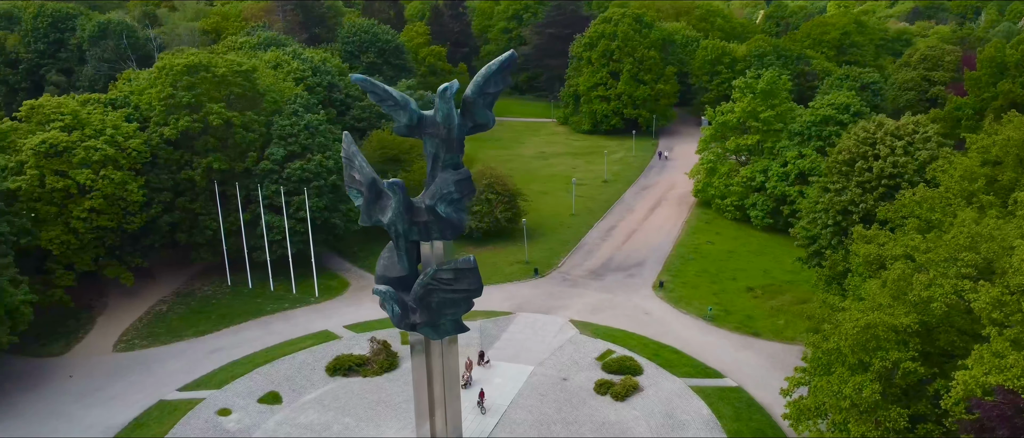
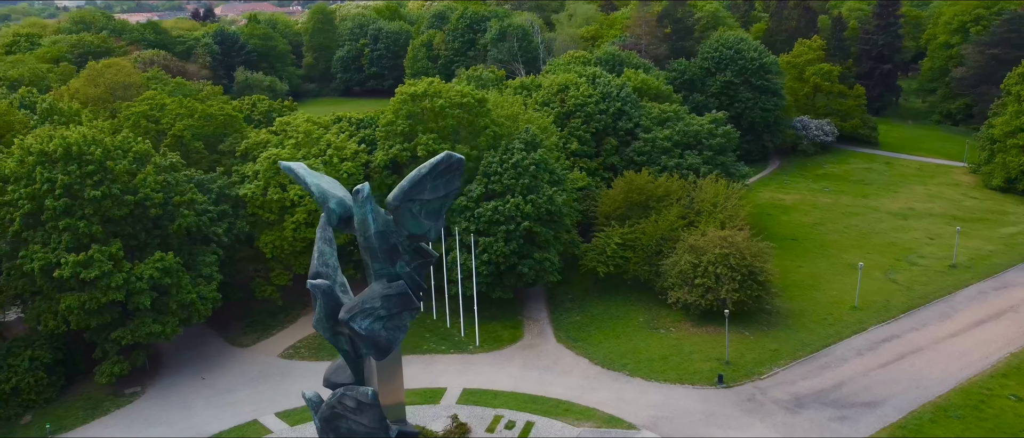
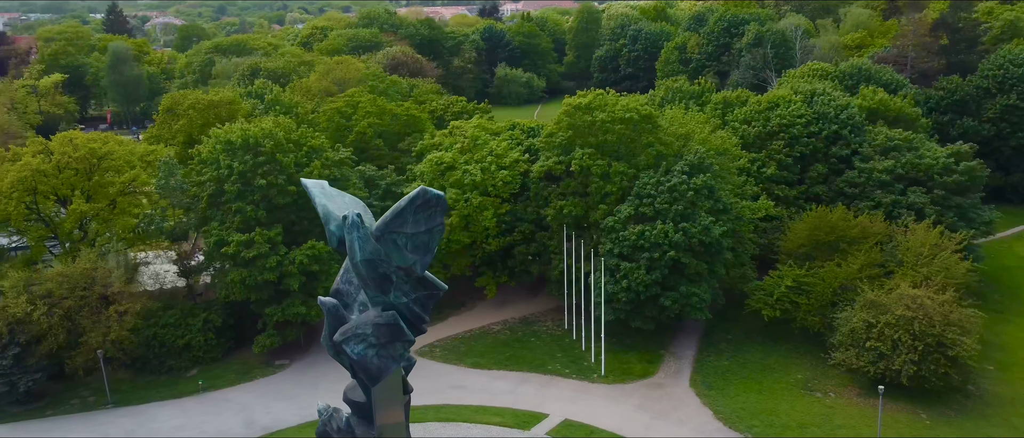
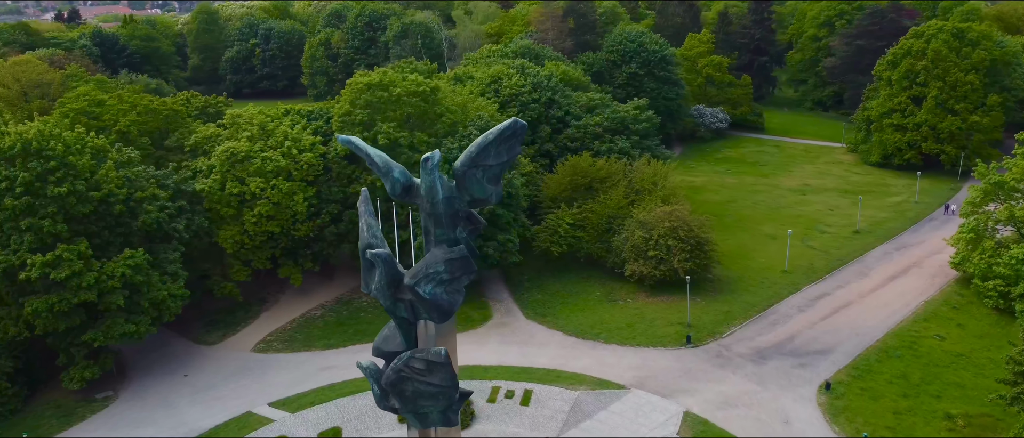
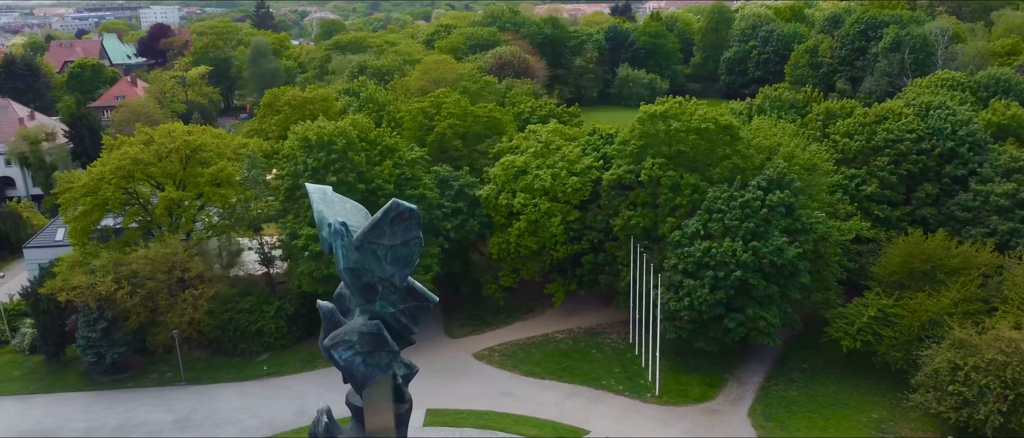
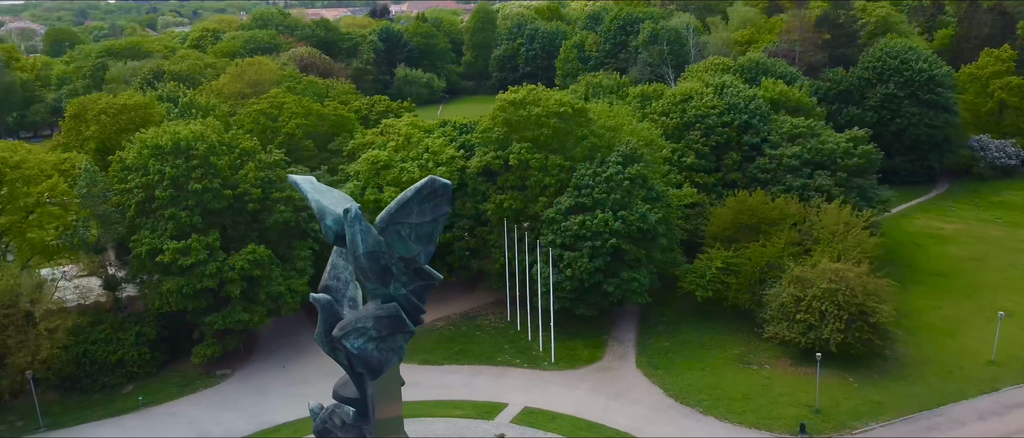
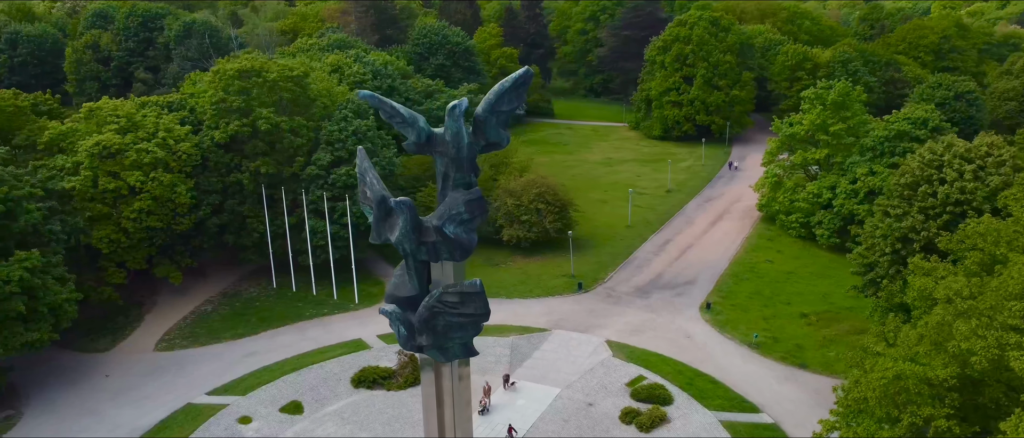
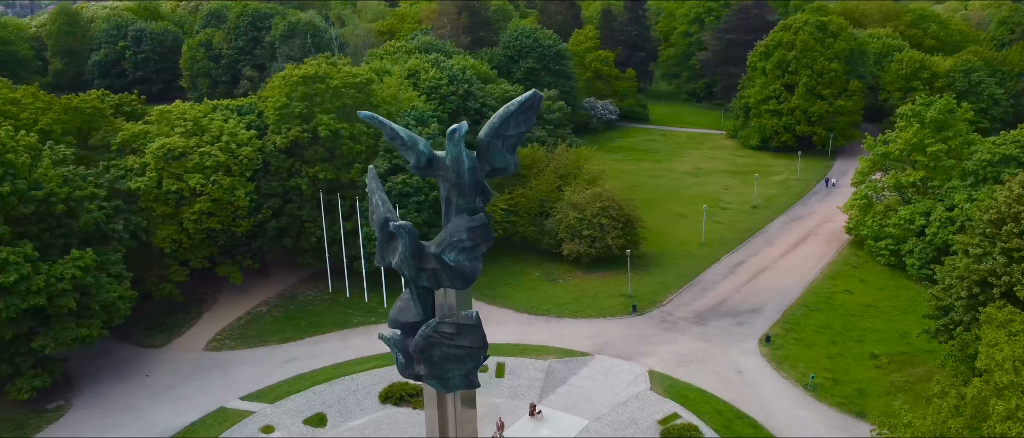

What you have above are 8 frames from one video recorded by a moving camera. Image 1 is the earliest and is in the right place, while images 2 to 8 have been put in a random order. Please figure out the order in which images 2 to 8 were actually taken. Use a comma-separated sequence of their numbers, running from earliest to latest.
7, 8, 4, 2, 6, 3, 5
